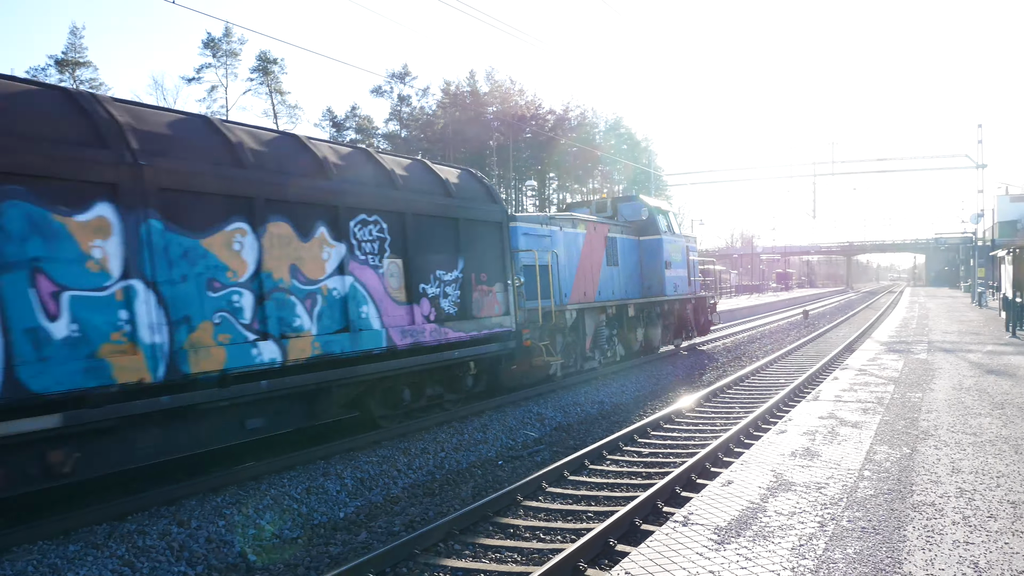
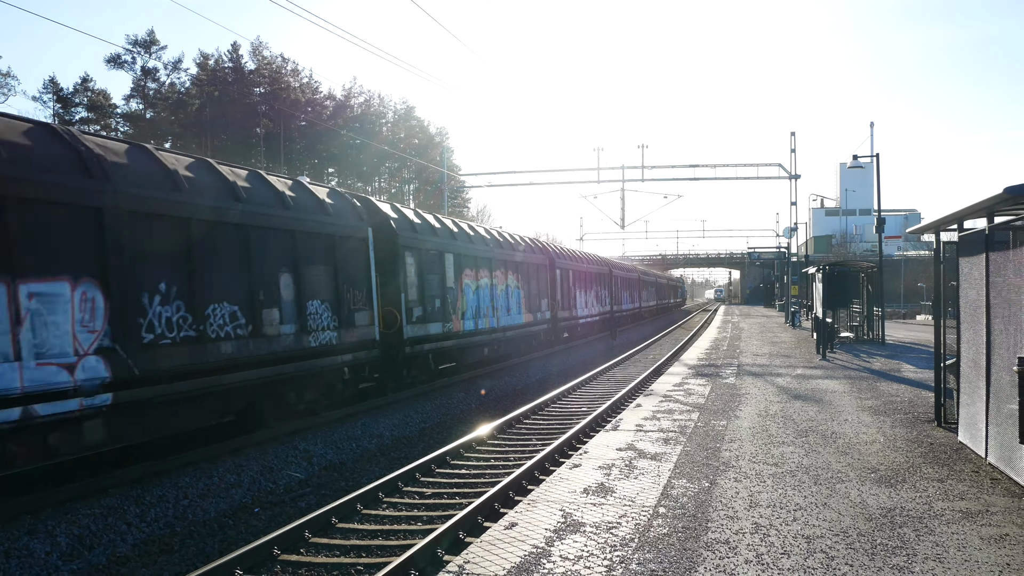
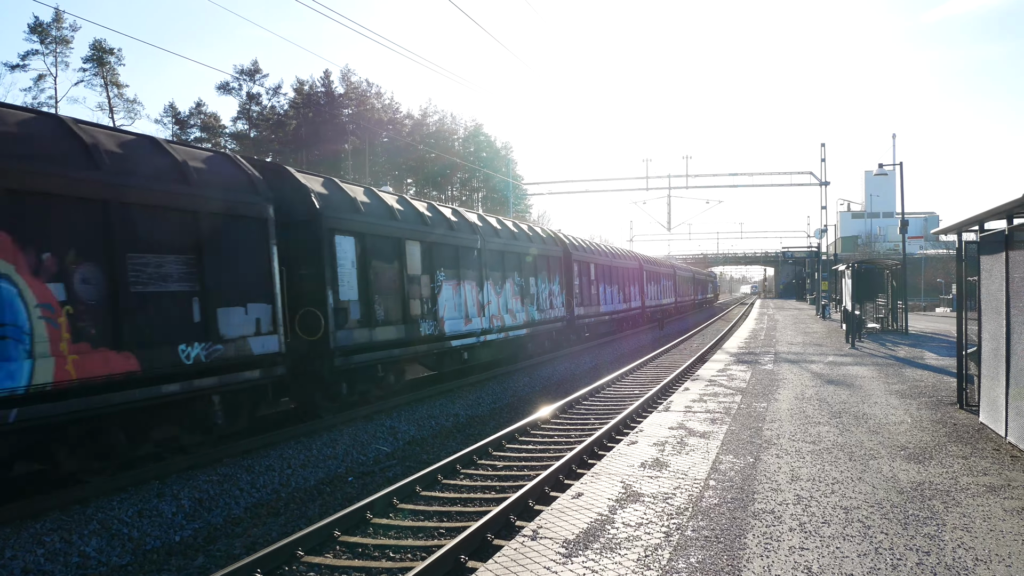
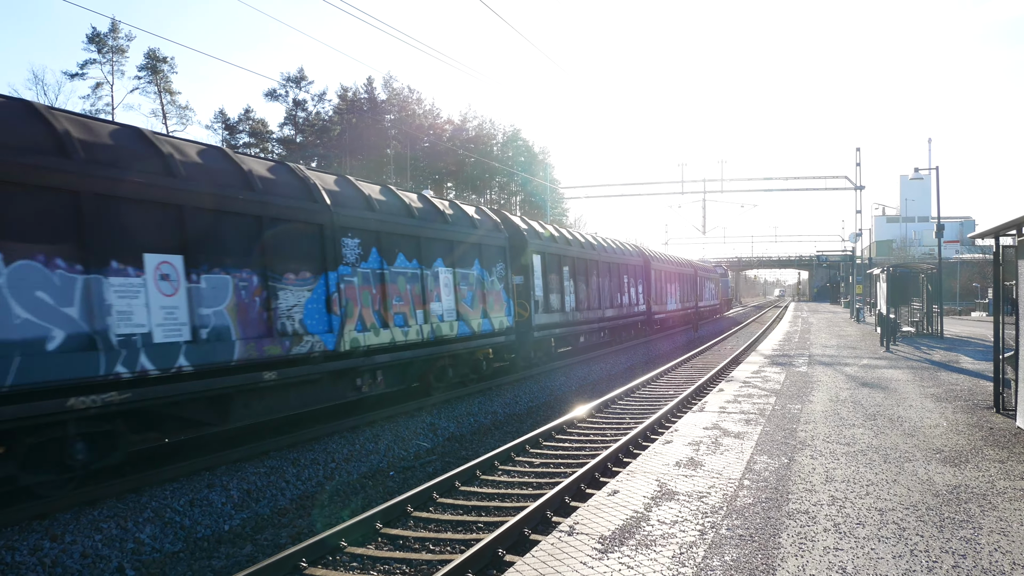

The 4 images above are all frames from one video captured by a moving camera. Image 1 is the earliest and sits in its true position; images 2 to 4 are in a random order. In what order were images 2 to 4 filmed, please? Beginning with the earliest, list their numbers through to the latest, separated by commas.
4, 3, 2
